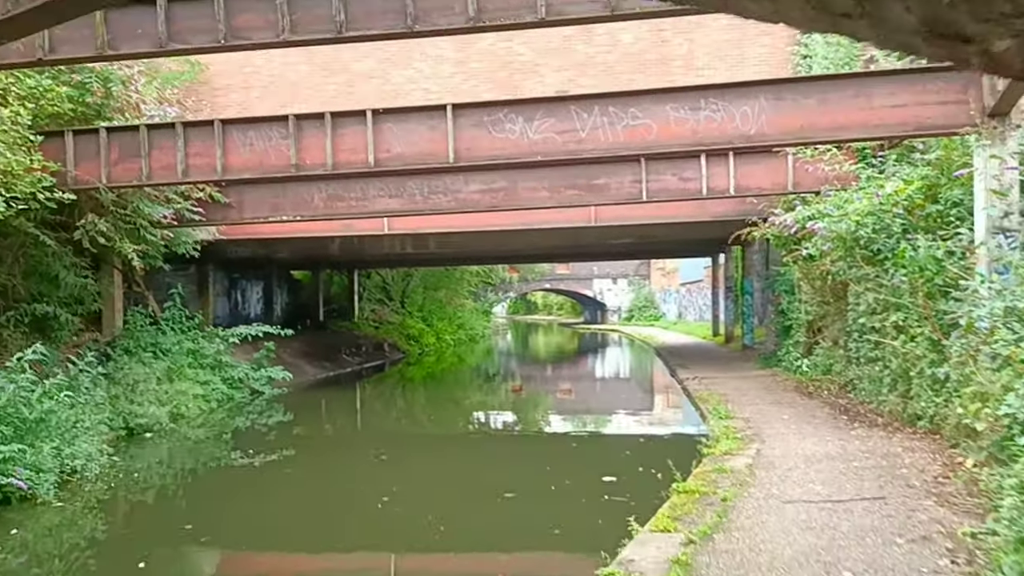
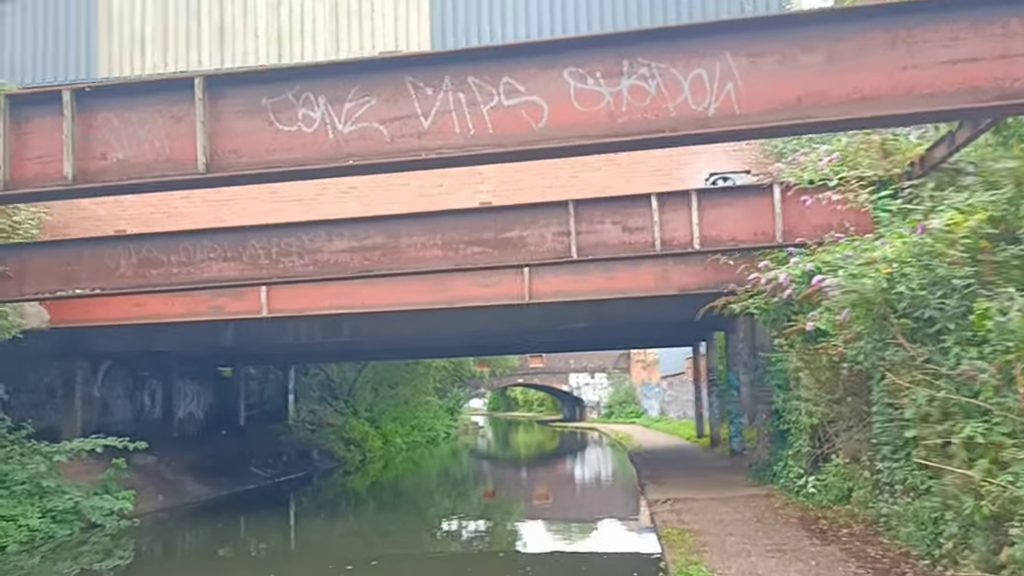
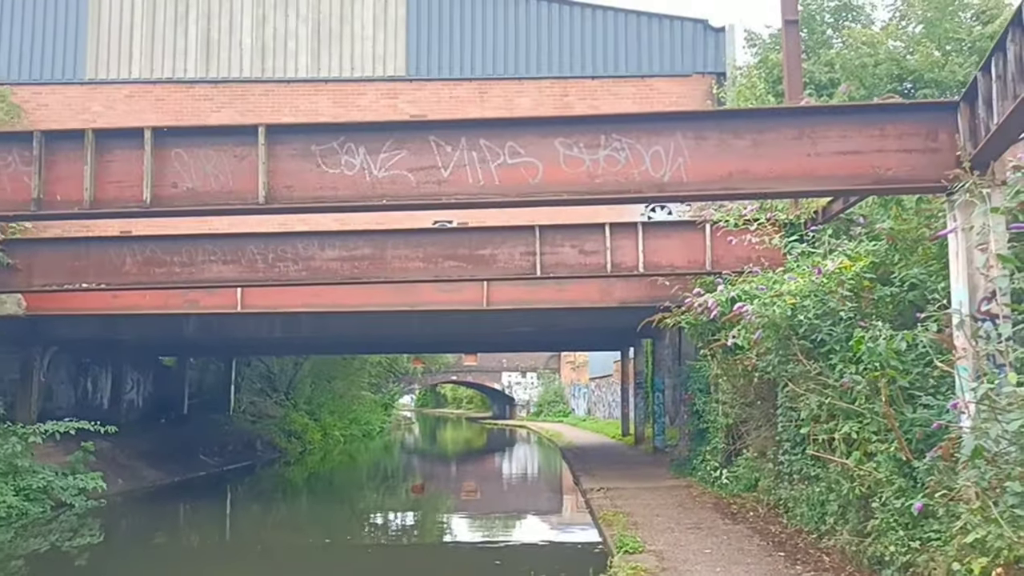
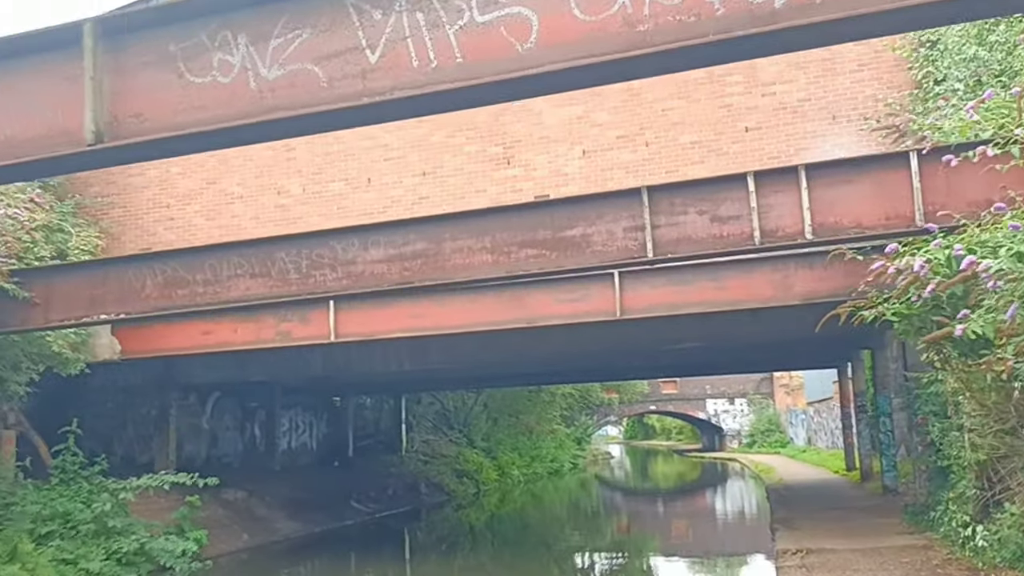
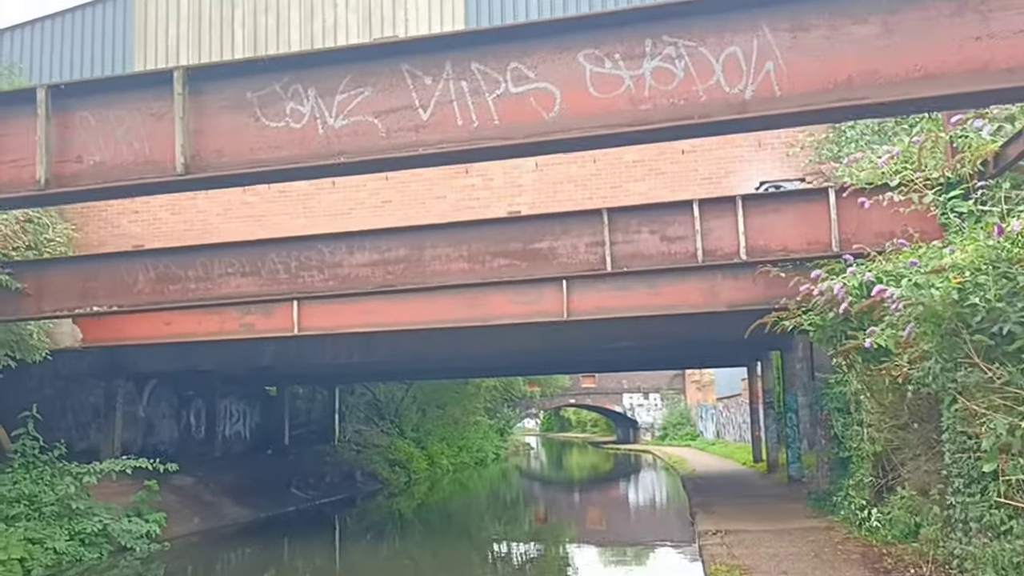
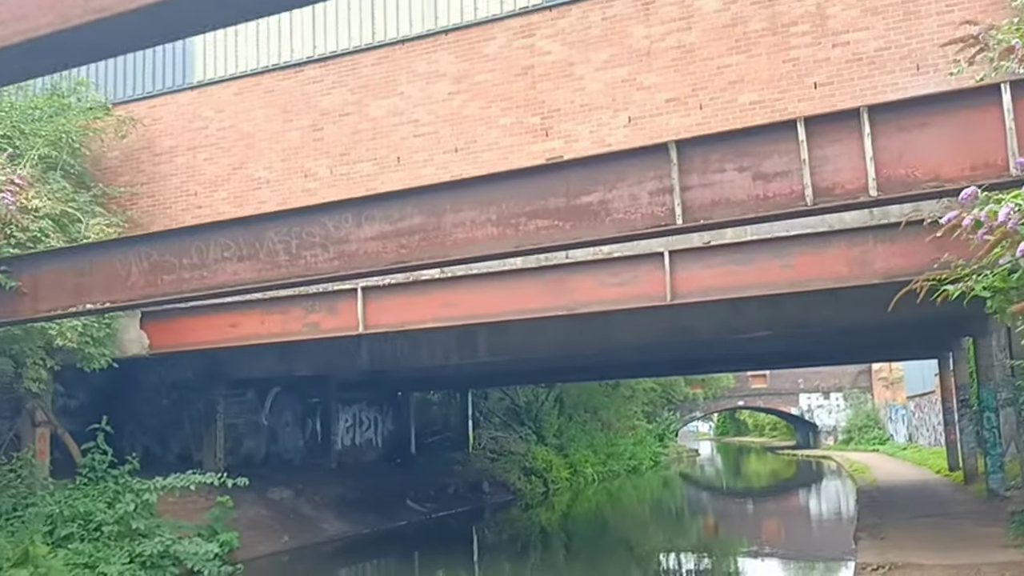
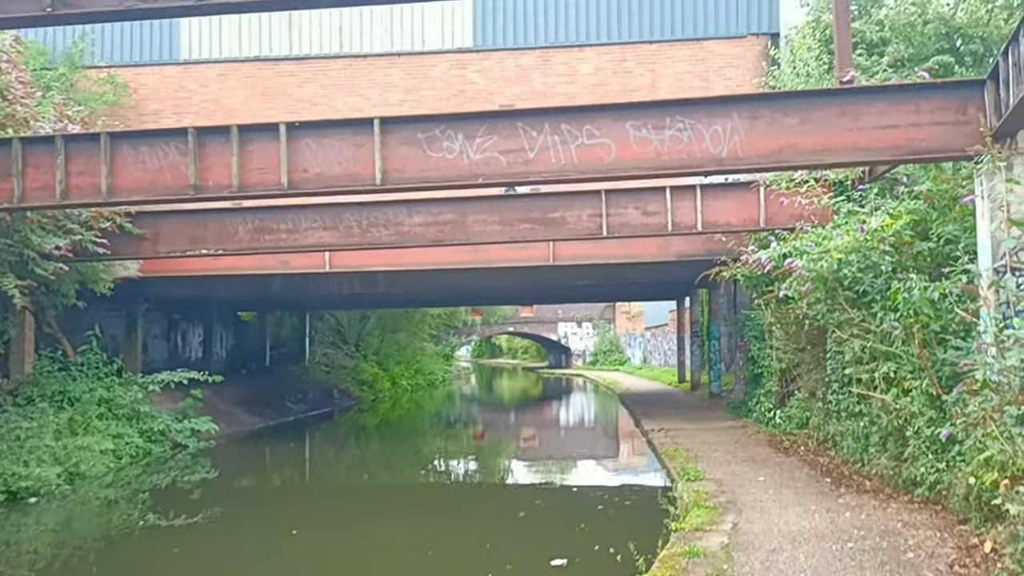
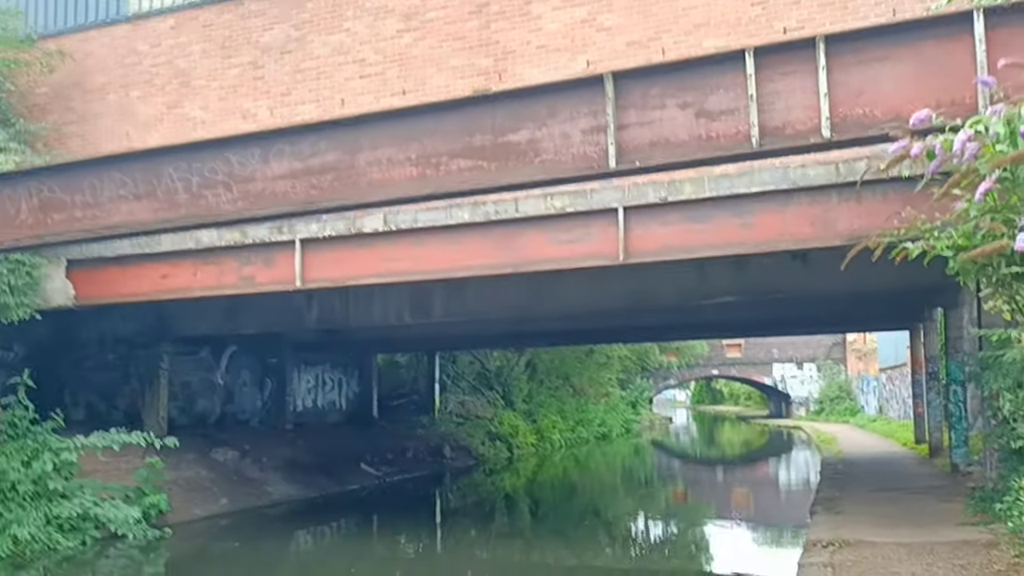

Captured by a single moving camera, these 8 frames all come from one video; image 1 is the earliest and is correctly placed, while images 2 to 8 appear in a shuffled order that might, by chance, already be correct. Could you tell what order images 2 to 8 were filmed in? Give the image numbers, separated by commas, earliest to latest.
7, 3, 2, 5, 4, 6, 8
